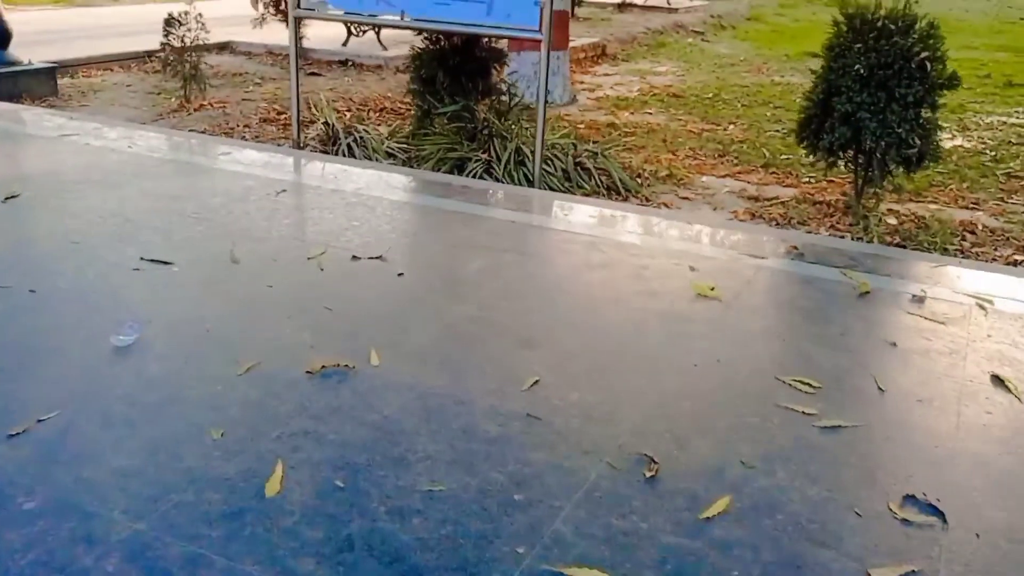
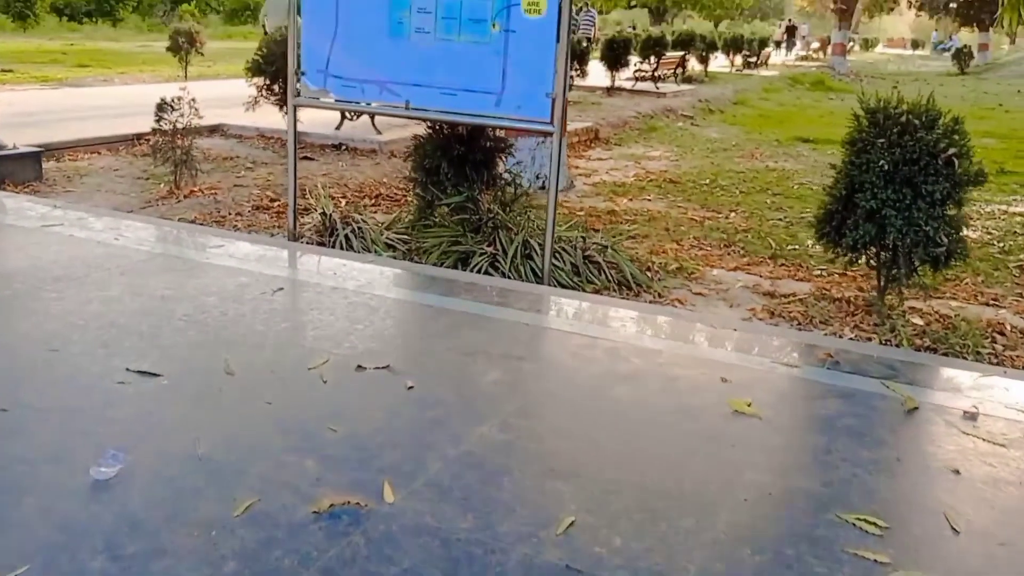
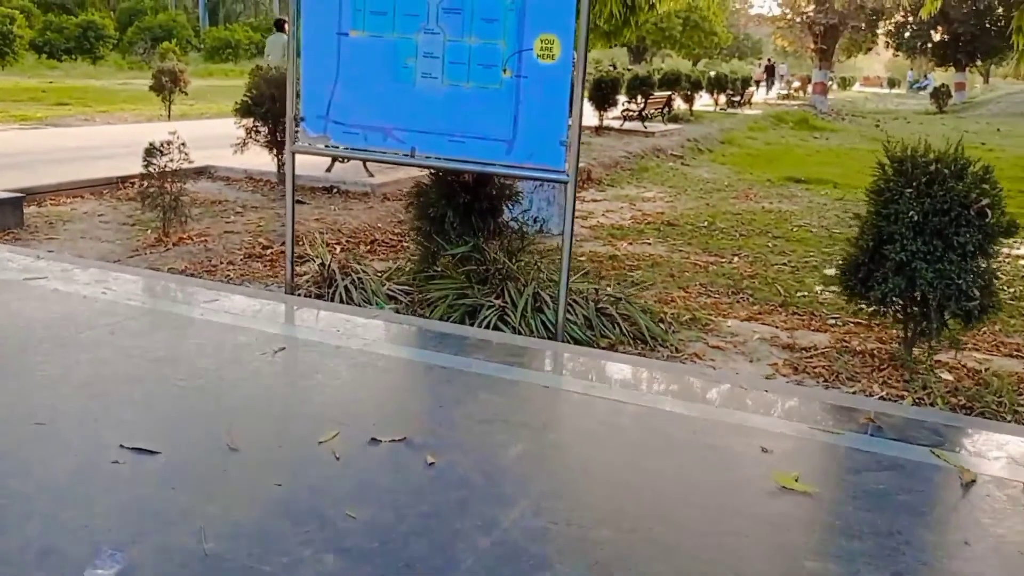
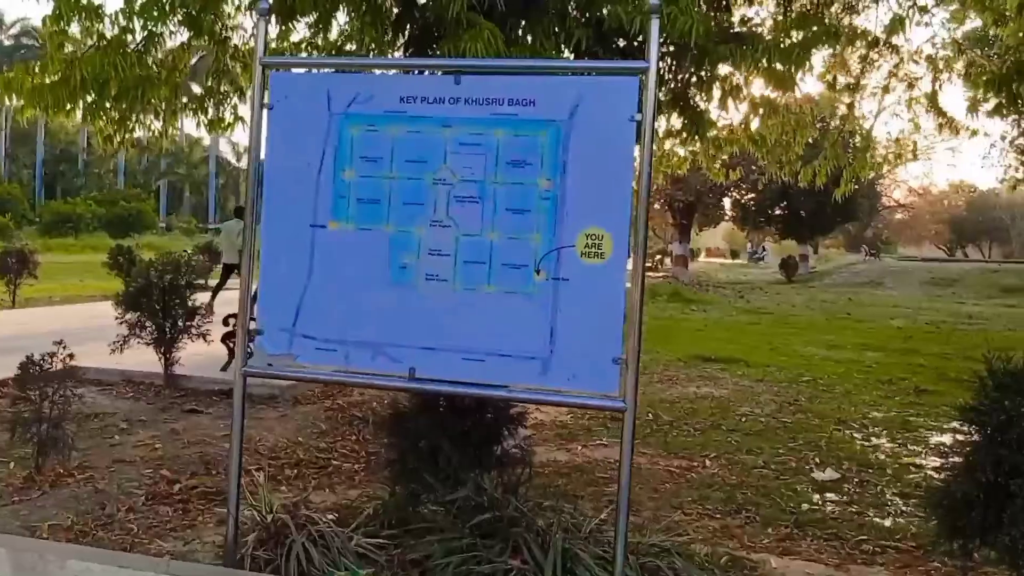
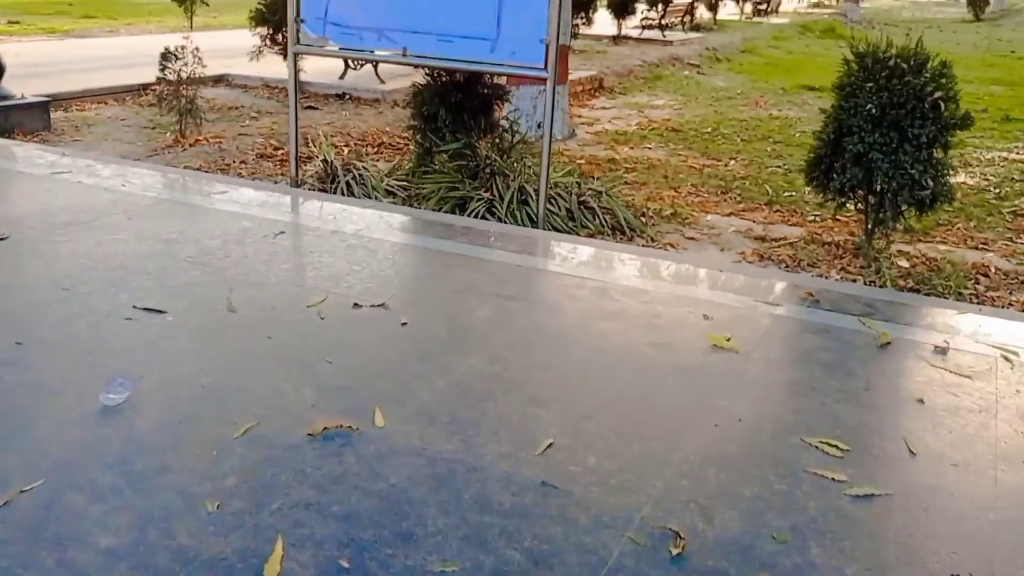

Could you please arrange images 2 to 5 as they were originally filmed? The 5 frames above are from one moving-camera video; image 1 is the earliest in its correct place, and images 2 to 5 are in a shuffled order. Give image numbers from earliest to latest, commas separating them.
5, 2, 3, 4
